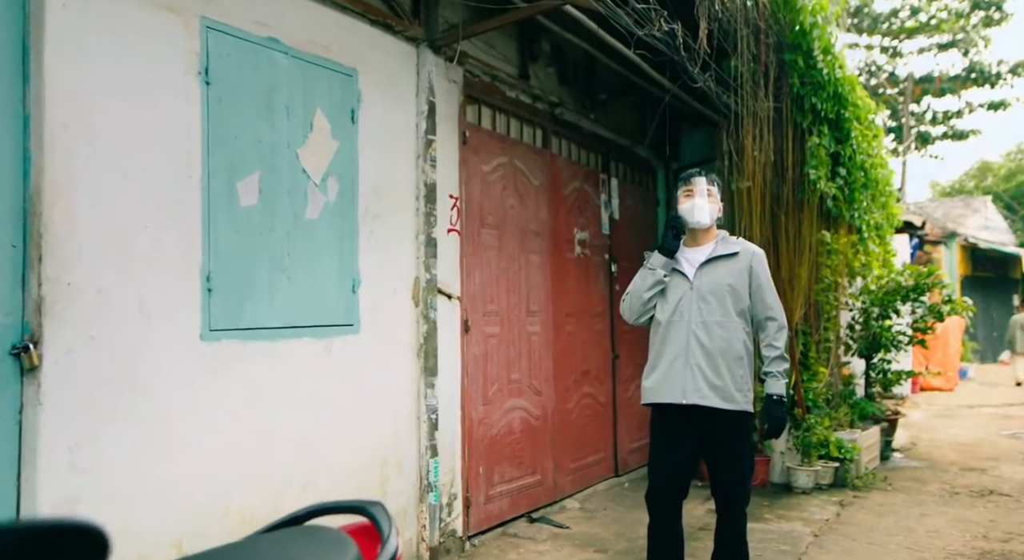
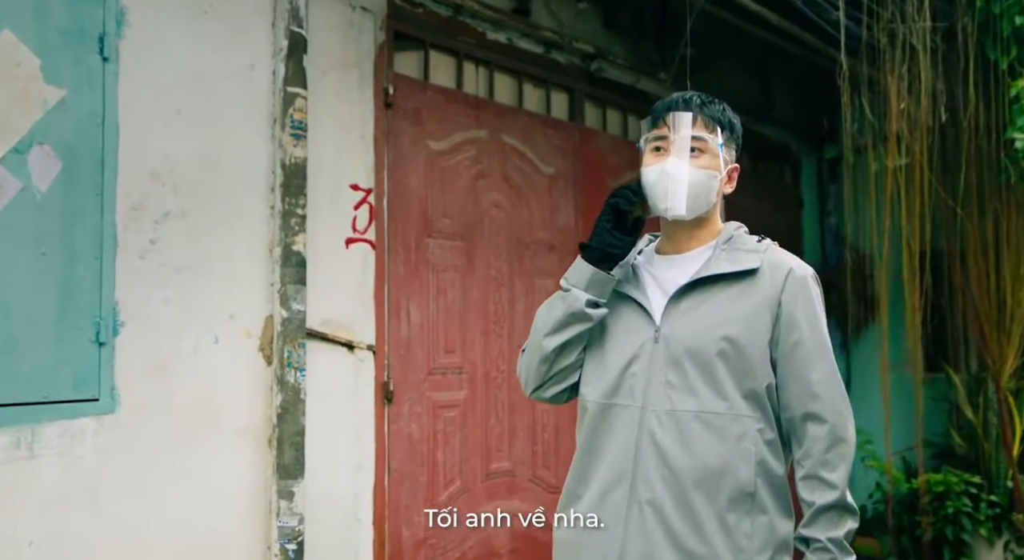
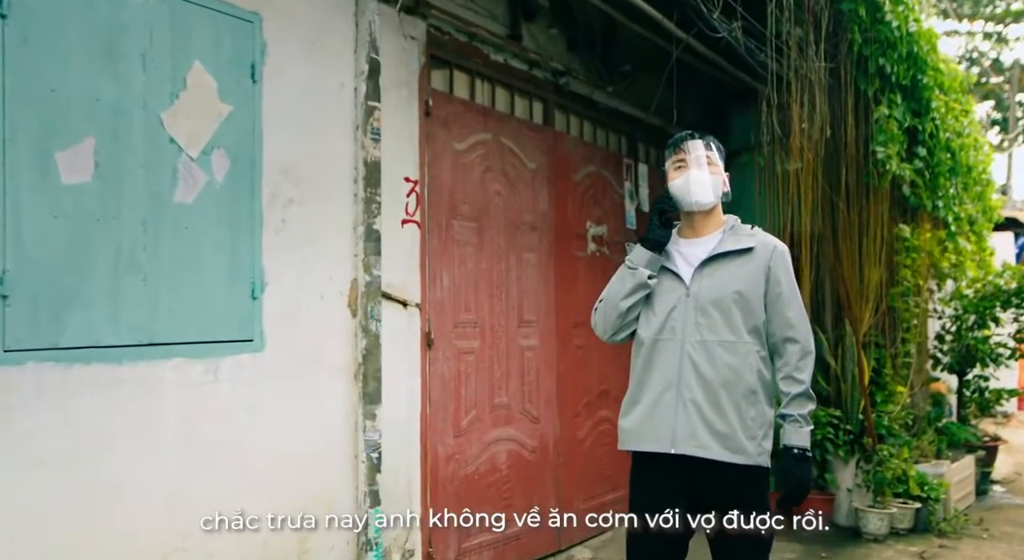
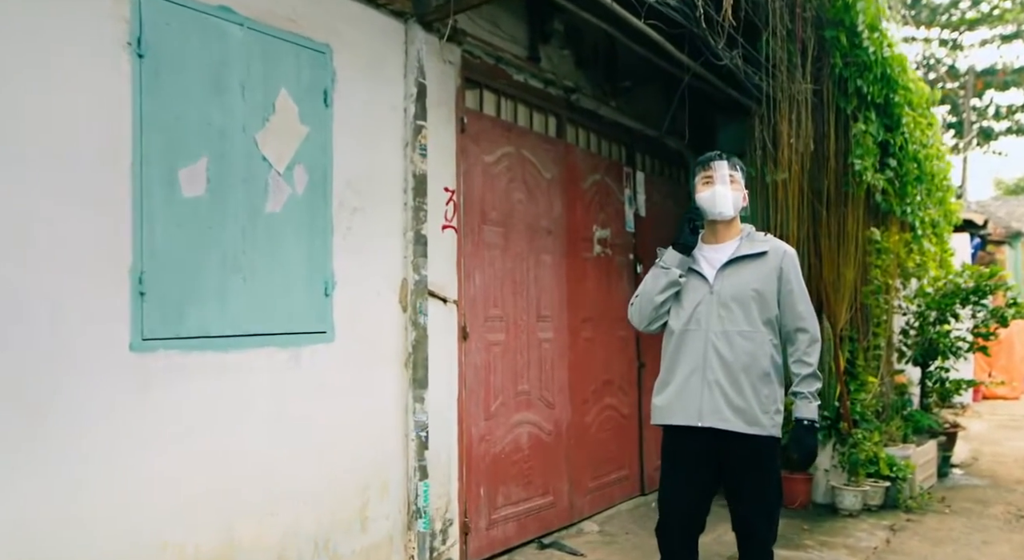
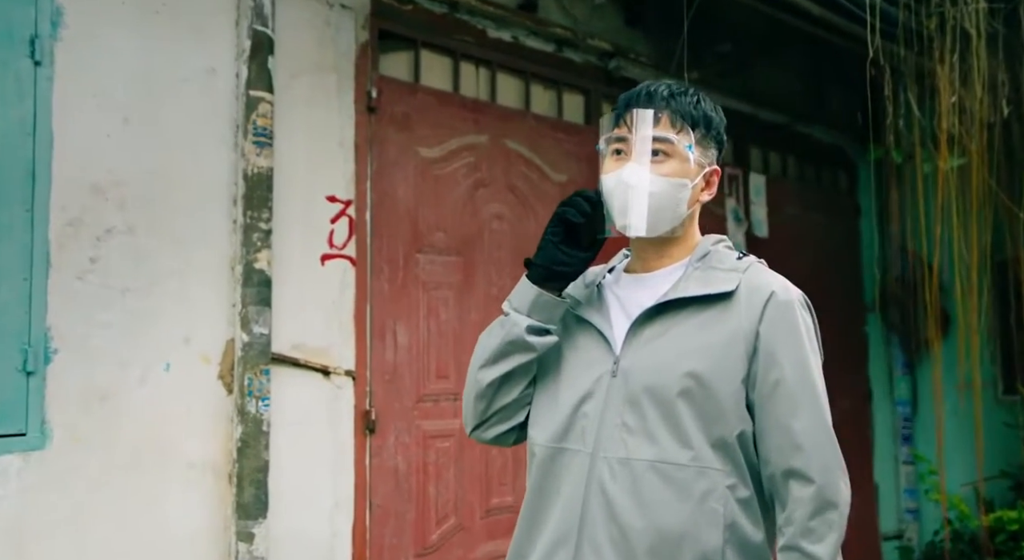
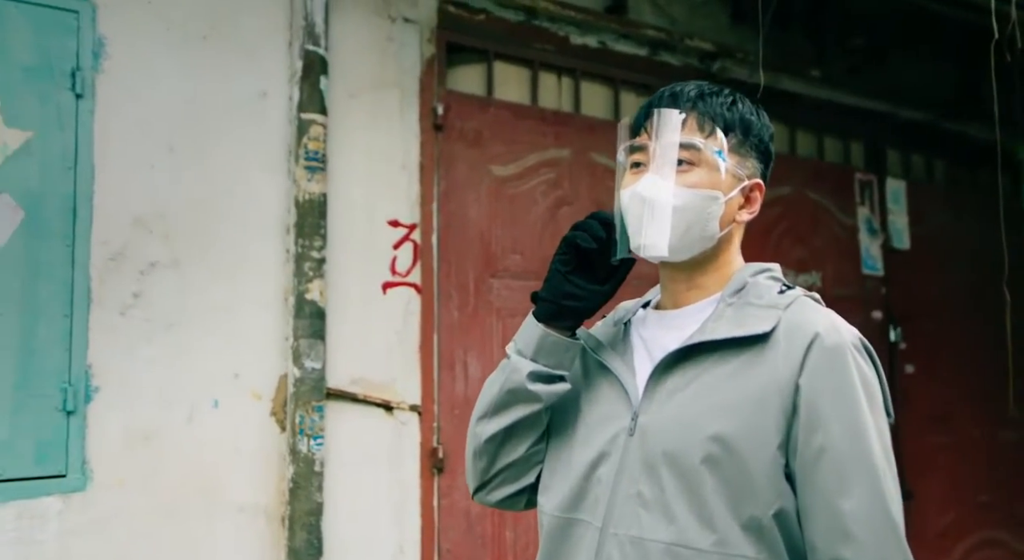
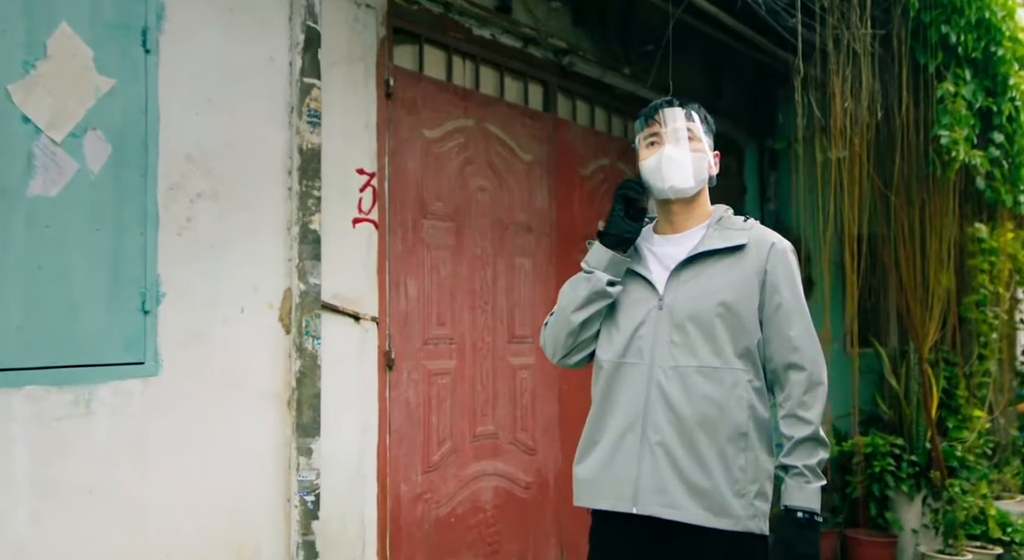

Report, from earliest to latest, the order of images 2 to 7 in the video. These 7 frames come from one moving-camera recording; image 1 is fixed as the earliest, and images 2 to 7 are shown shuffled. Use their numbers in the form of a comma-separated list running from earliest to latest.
4, 3, 7, 2, 5, 6
